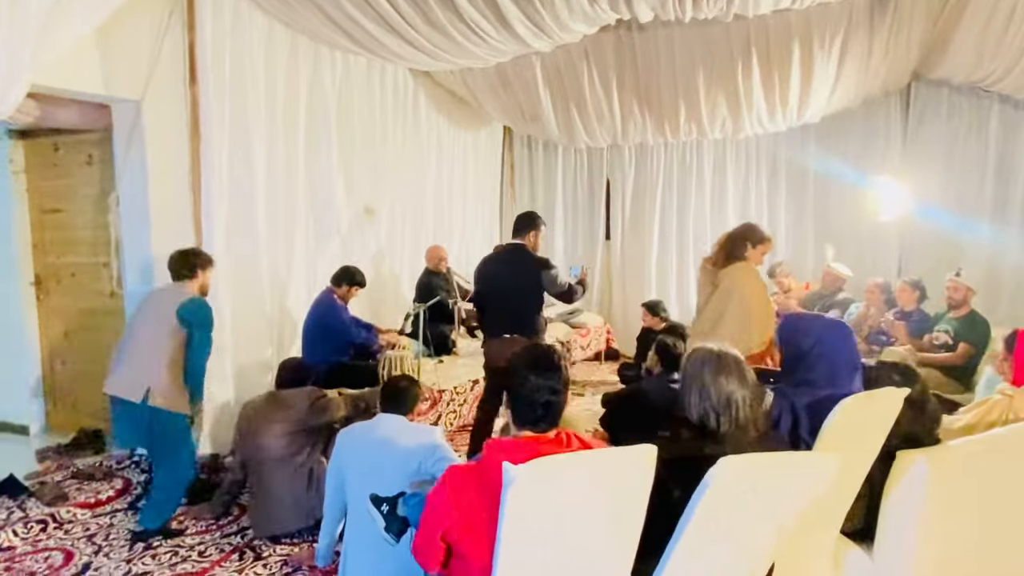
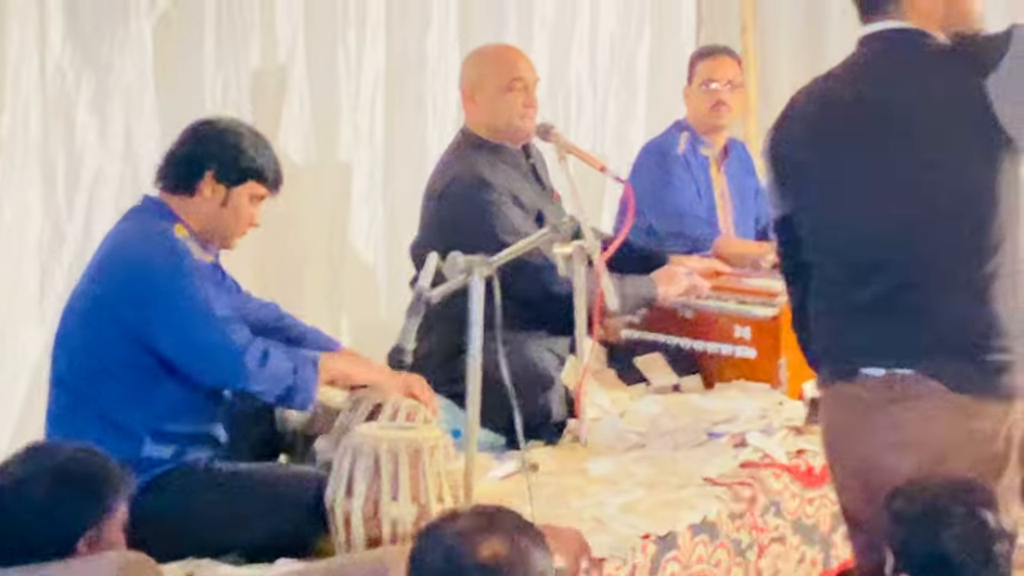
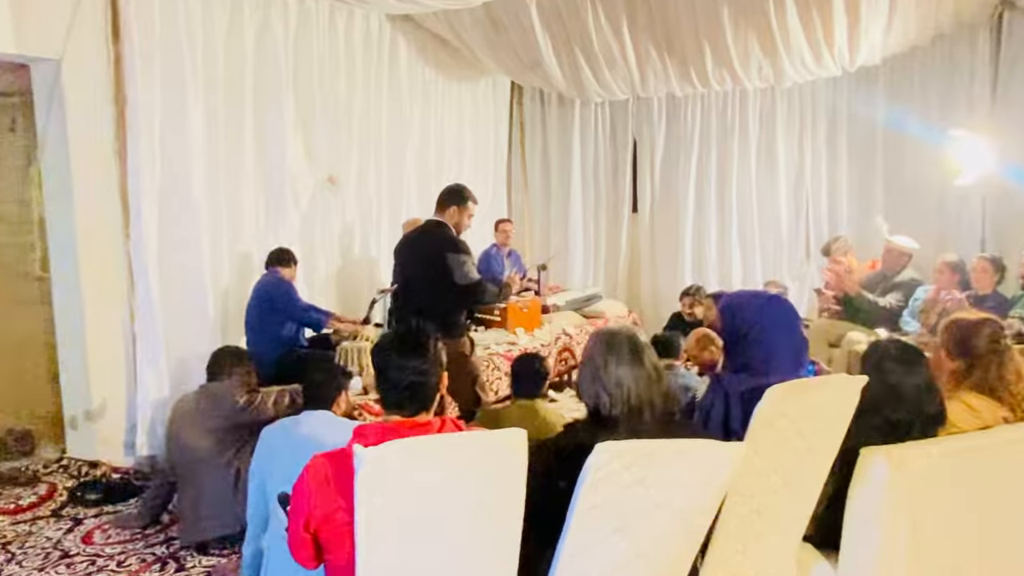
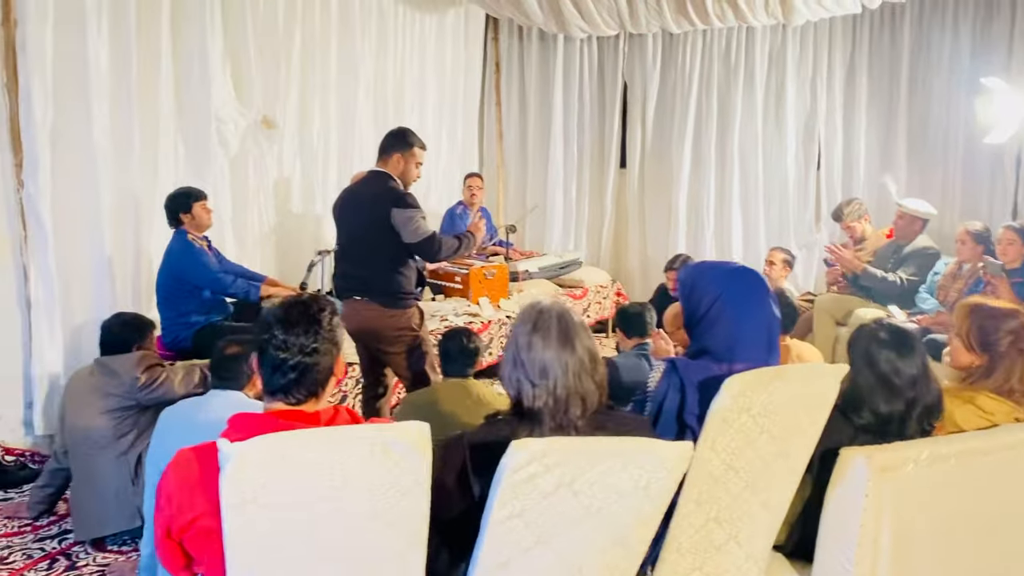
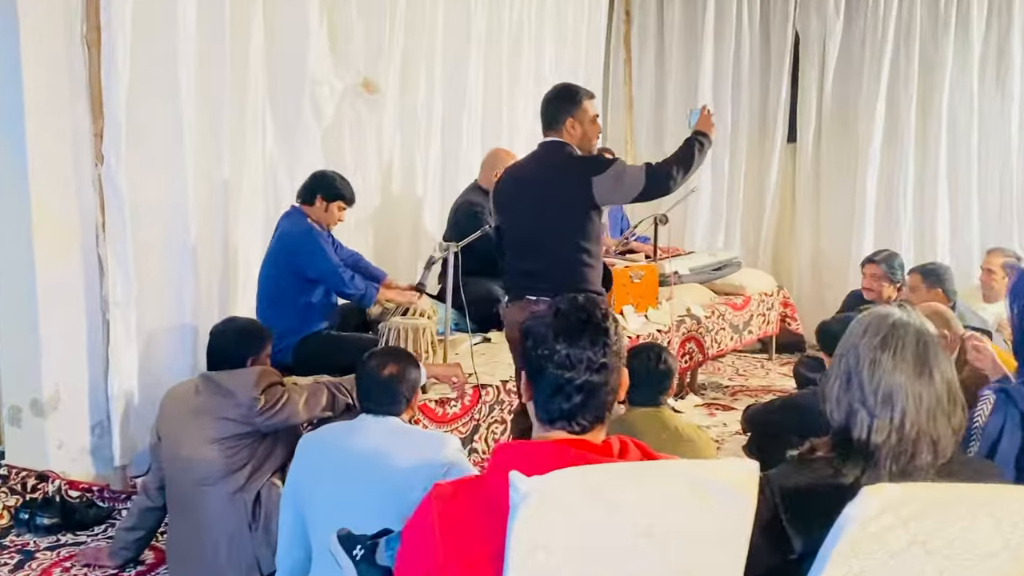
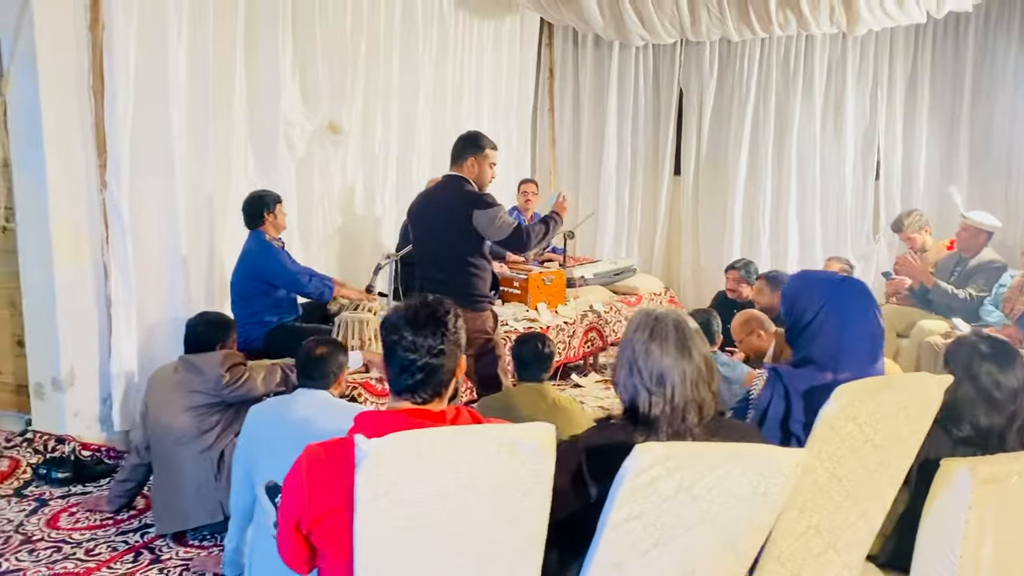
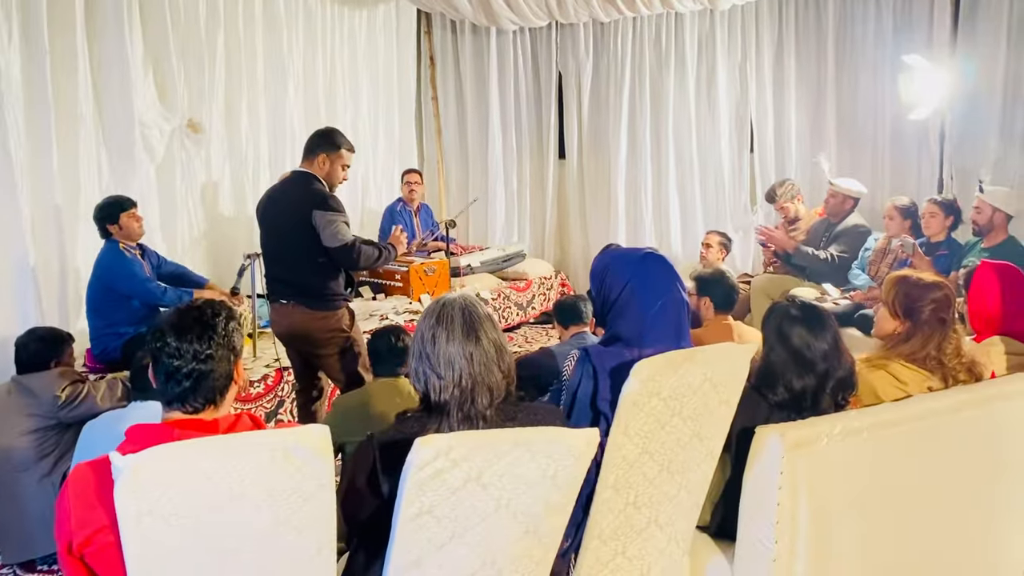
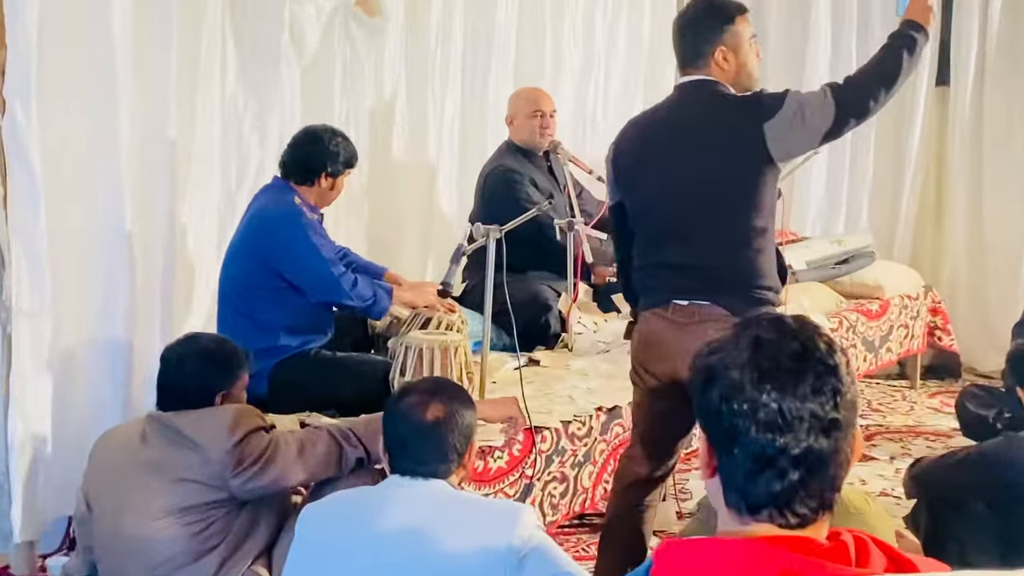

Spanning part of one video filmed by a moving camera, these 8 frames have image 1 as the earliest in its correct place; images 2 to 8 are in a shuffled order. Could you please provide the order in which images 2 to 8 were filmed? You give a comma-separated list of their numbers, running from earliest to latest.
3, 7, 4, 6, 5, 8, 2
